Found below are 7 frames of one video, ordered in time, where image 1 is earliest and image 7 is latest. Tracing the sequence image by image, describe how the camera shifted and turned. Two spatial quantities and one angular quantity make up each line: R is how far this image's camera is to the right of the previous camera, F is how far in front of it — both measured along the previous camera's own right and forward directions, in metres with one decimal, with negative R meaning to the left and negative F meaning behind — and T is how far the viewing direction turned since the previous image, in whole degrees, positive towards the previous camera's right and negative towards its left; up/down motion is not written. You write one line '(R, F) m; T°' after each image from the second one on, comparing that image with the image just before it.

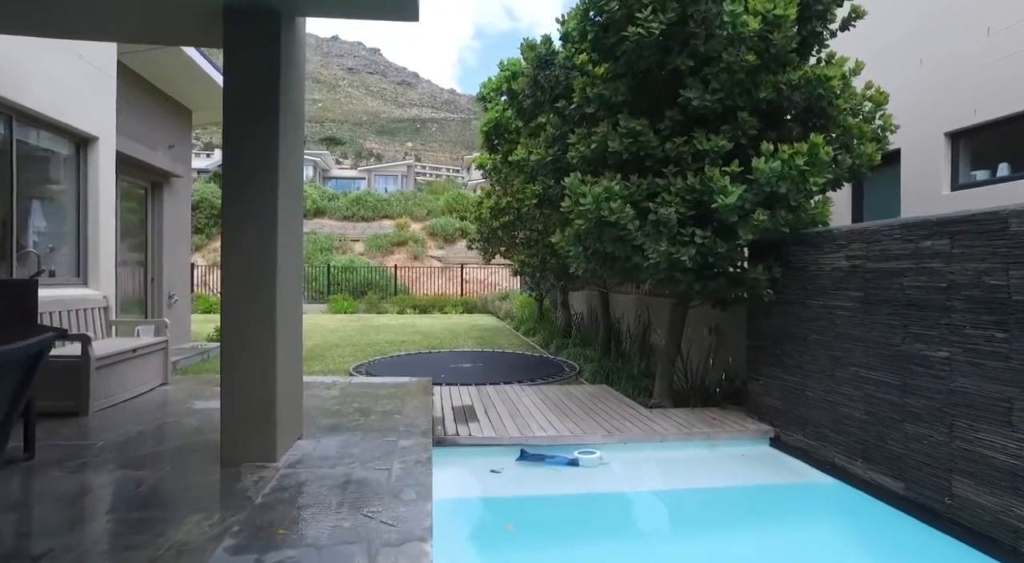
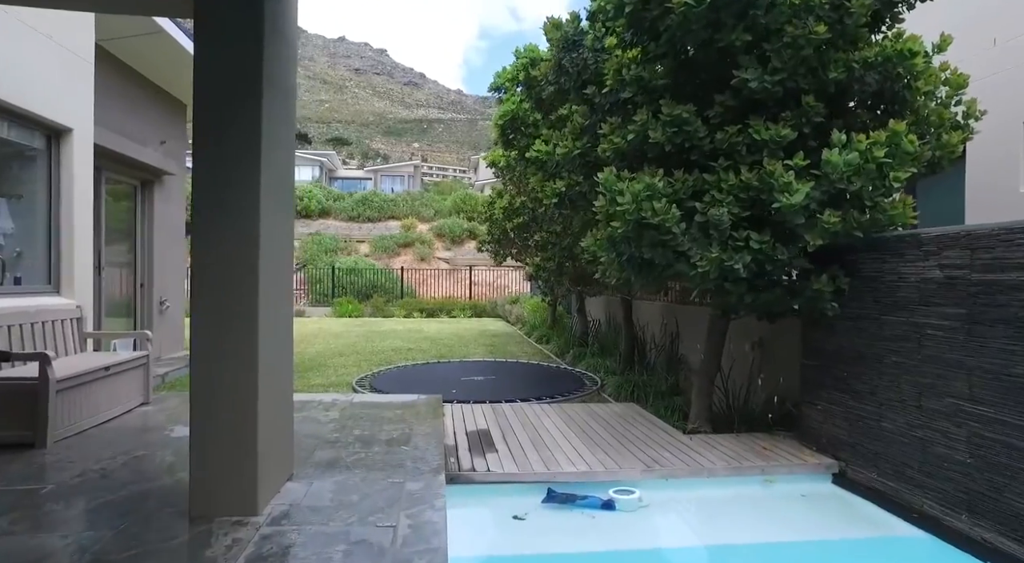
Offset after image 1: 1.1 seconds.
(-0.1, +0.6) m; -1°
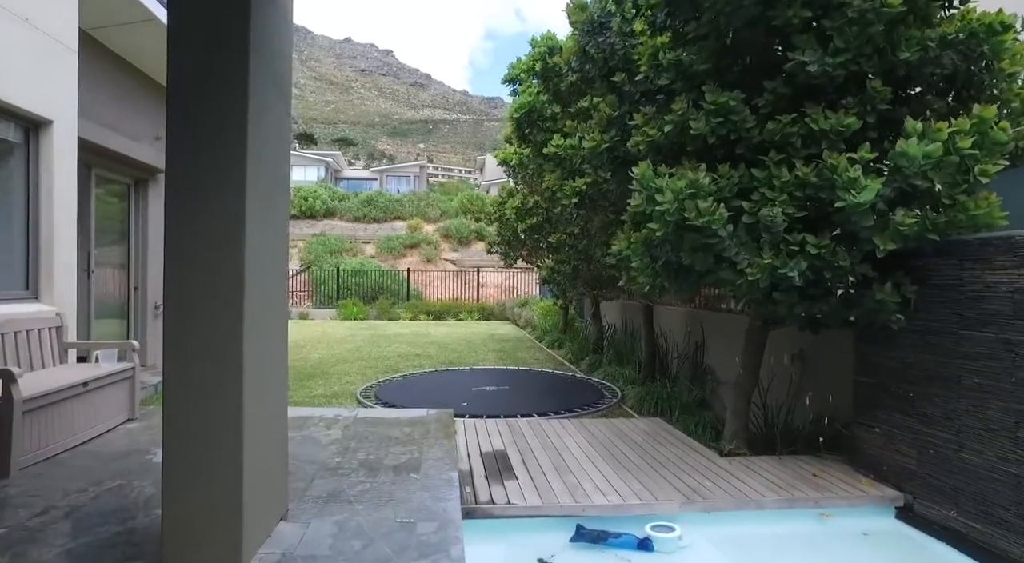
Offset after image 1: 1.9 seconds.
(-0.1, +0.4) m; -1°
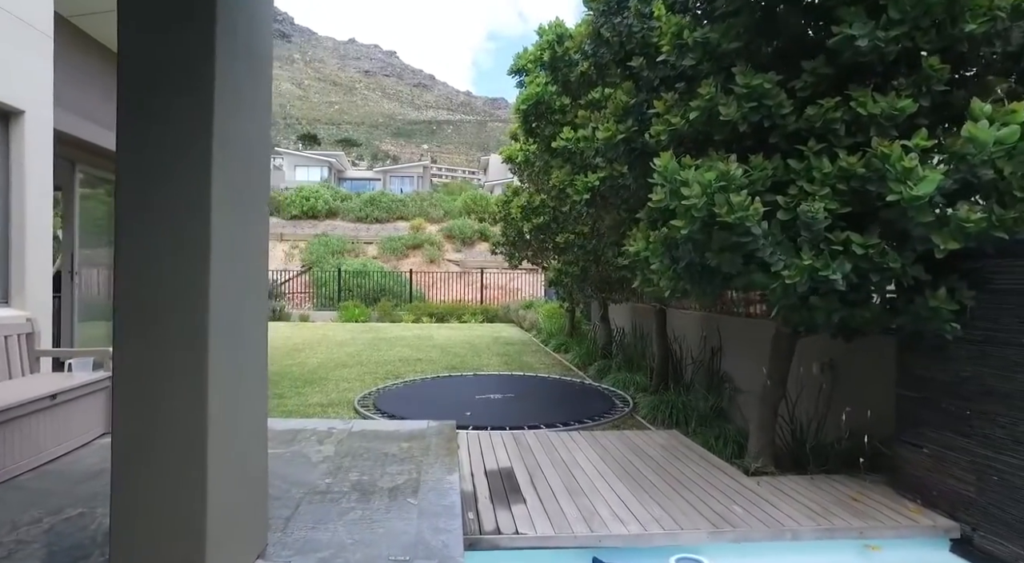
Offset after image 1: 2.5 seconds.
(0.0, +0.3) m; 0°
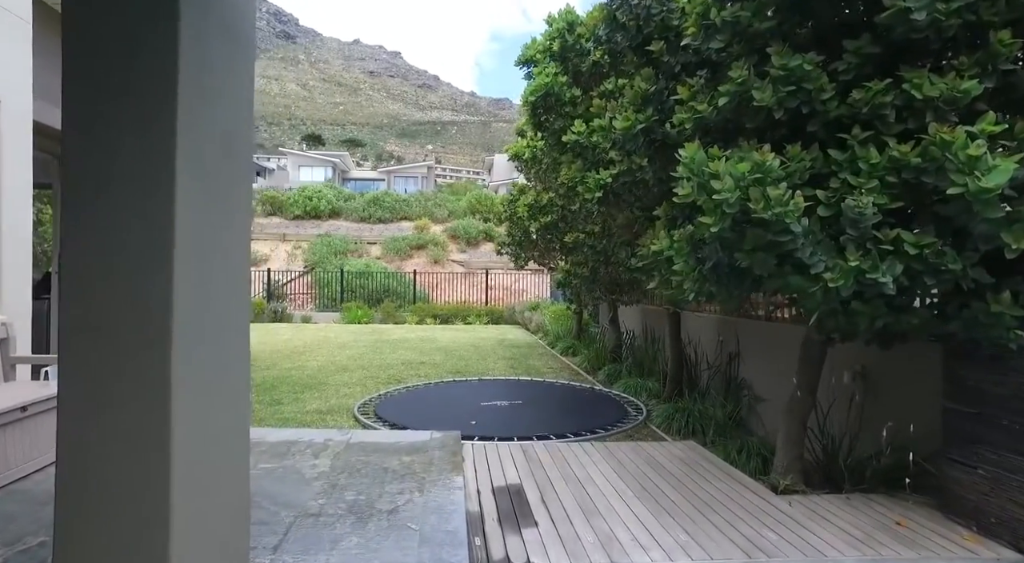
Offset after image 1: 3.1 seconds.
(0.0, +0.3) m; 0°
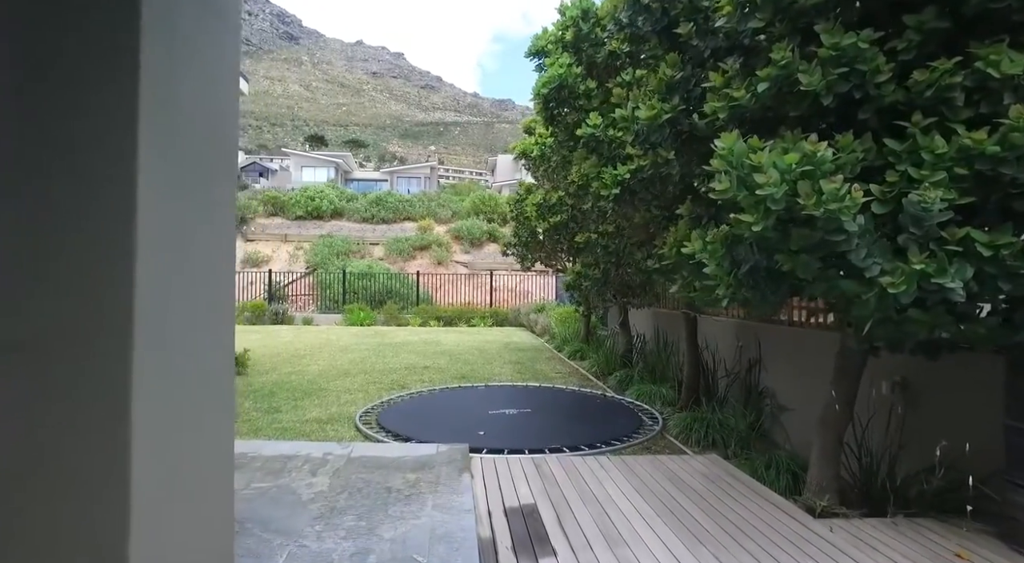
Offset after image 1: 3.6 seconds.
(-0.1, +0.3) m; 0°
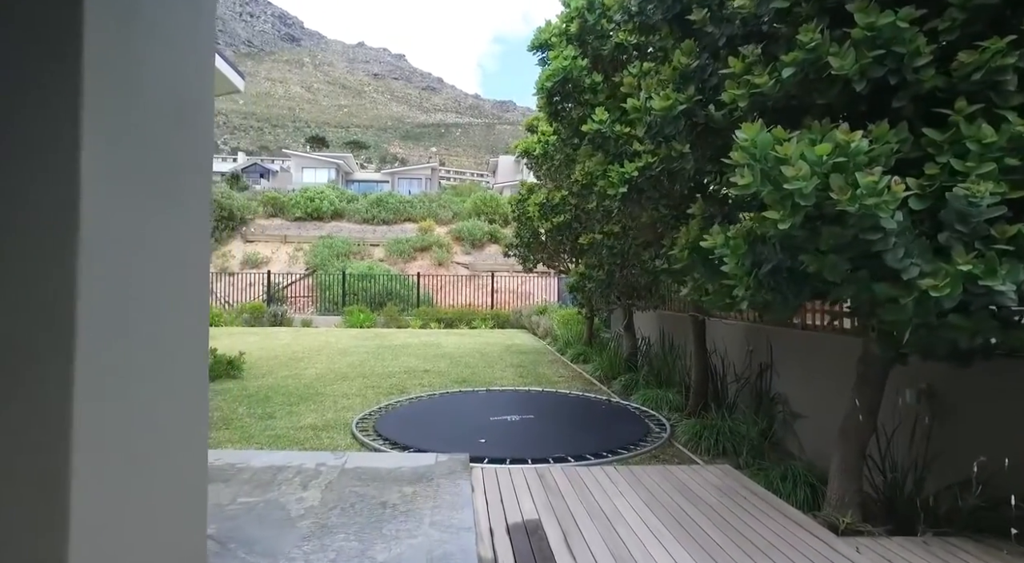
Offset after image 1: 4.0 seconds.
(0.0, +0.2) m; 0°
